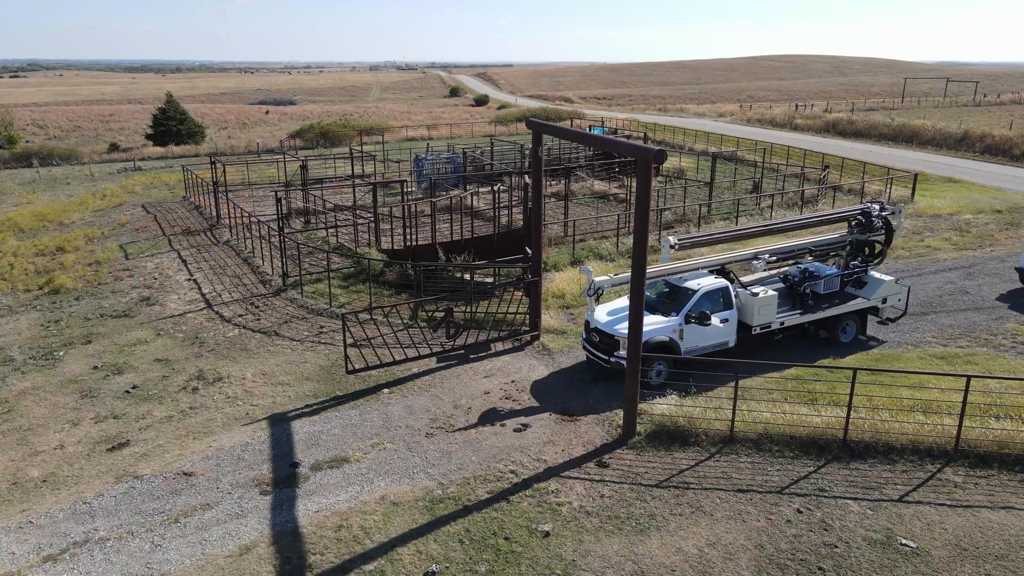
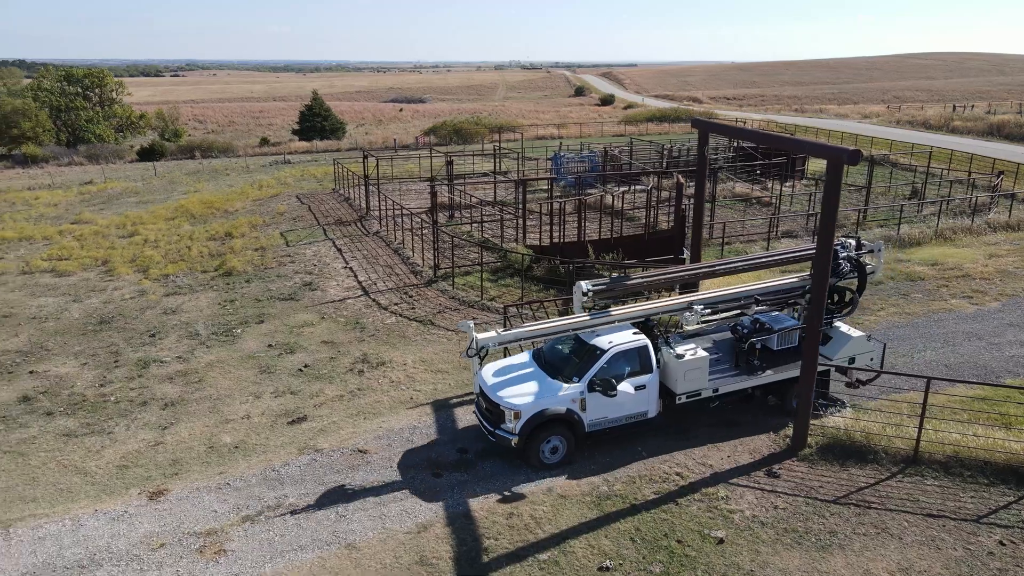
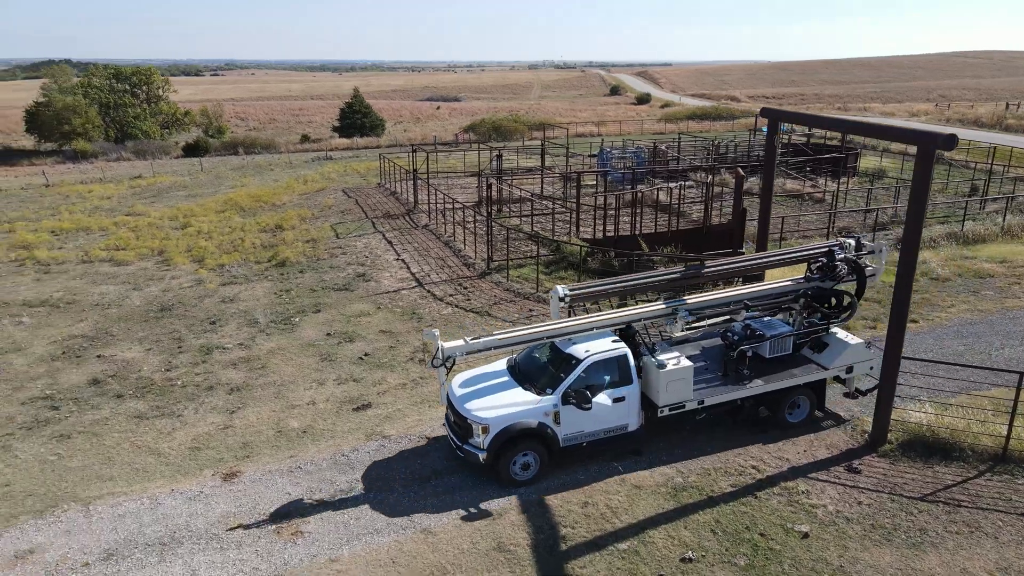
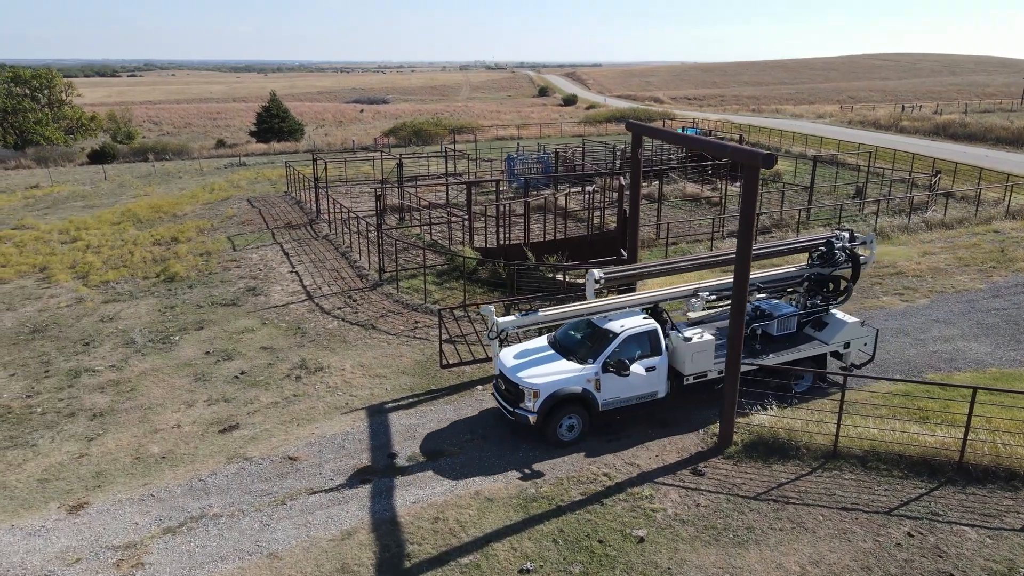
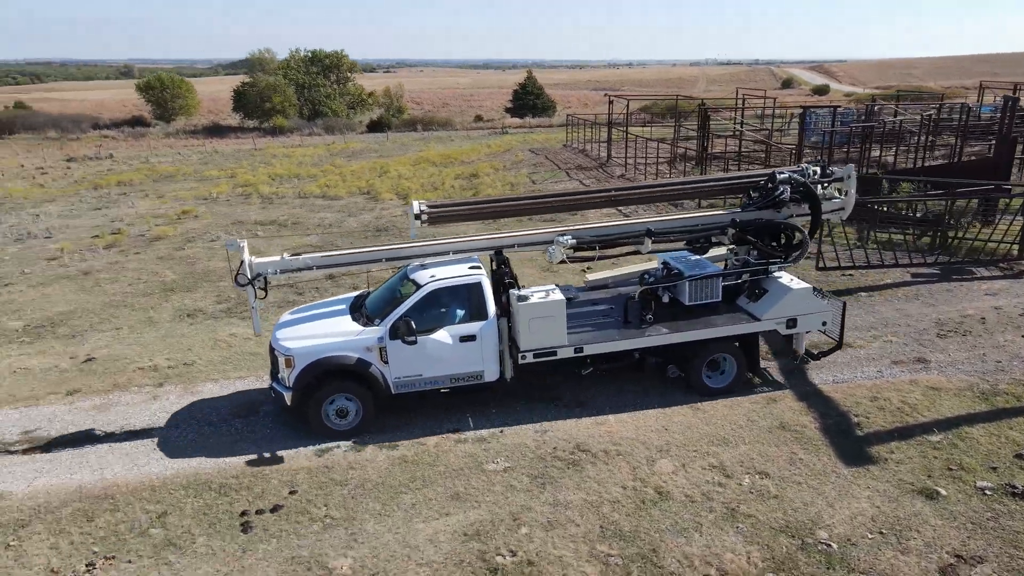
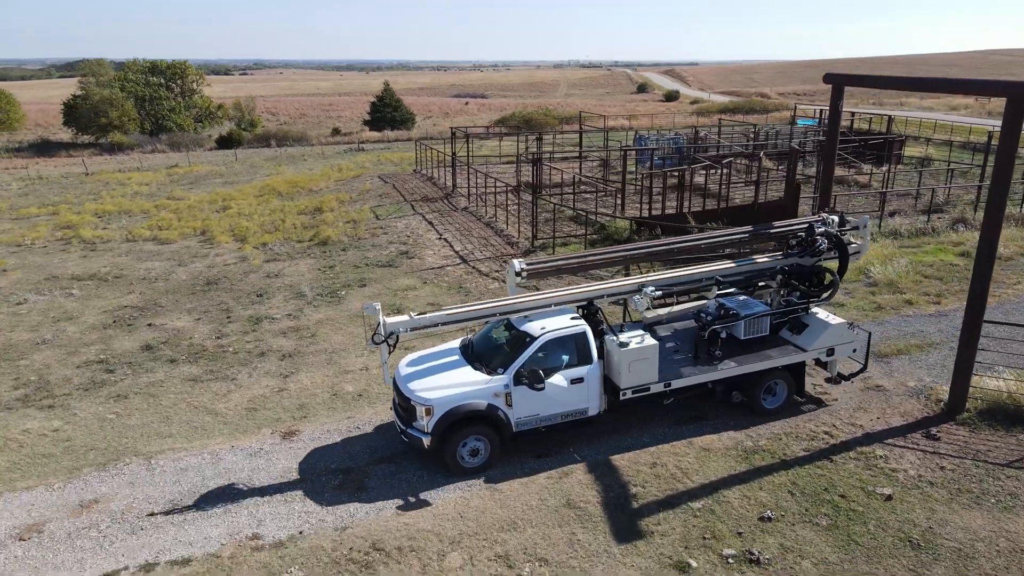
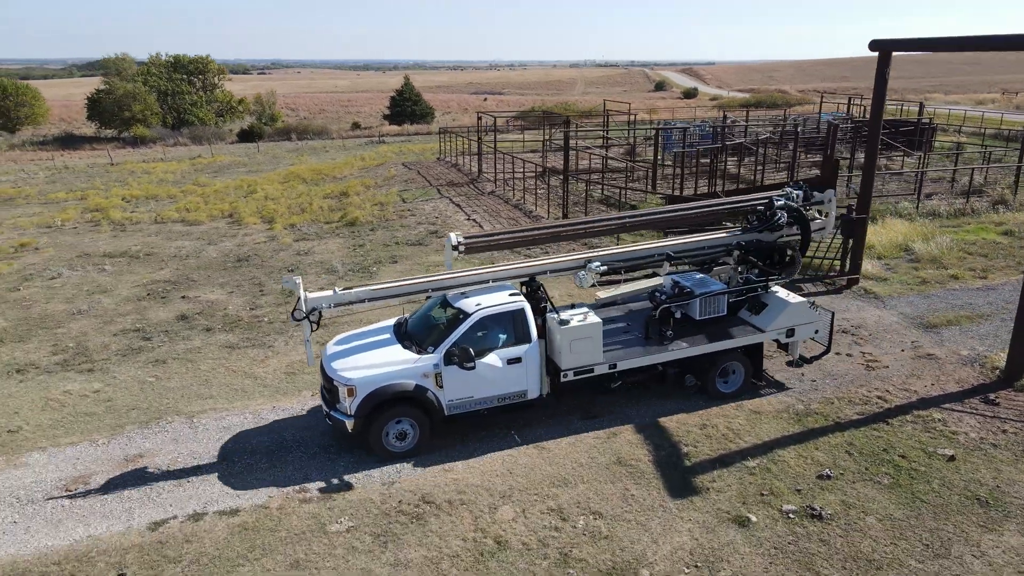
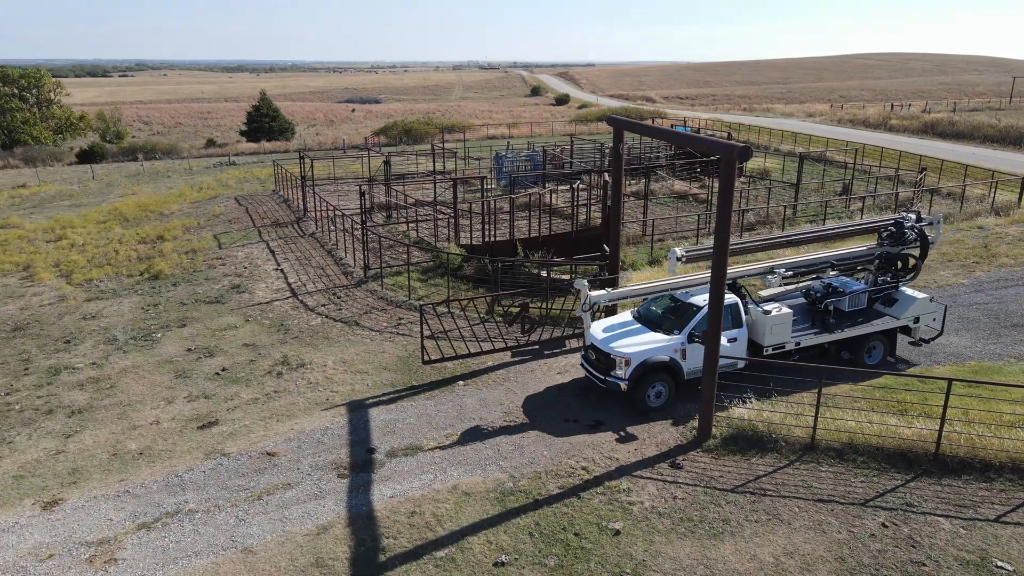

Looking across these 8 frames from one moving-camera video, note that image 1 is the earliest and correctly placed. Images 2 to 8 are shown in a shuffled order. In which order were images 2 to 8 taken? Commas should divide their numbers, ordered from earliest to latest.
8, 4, 2, 3, 6, 7, 5
